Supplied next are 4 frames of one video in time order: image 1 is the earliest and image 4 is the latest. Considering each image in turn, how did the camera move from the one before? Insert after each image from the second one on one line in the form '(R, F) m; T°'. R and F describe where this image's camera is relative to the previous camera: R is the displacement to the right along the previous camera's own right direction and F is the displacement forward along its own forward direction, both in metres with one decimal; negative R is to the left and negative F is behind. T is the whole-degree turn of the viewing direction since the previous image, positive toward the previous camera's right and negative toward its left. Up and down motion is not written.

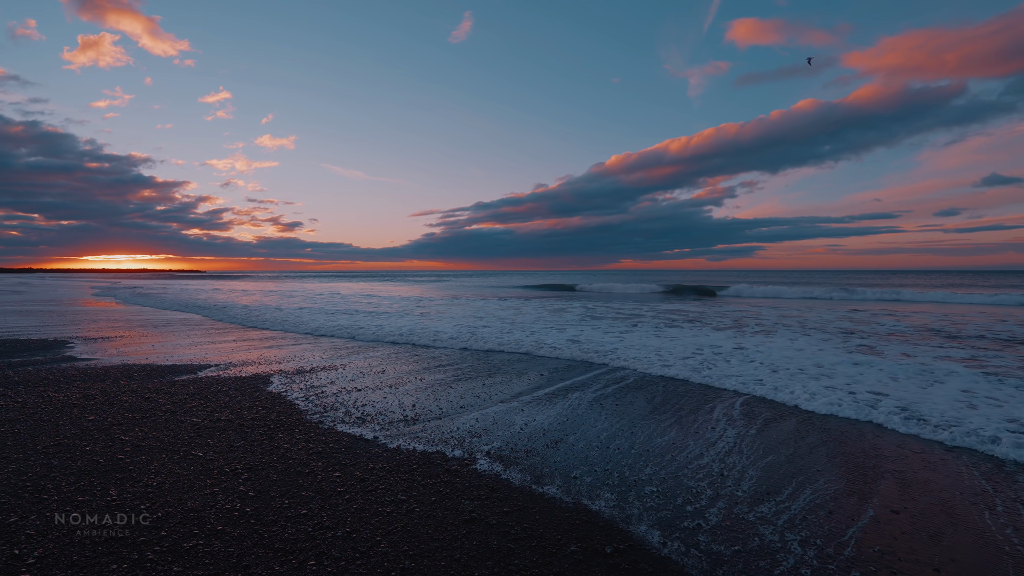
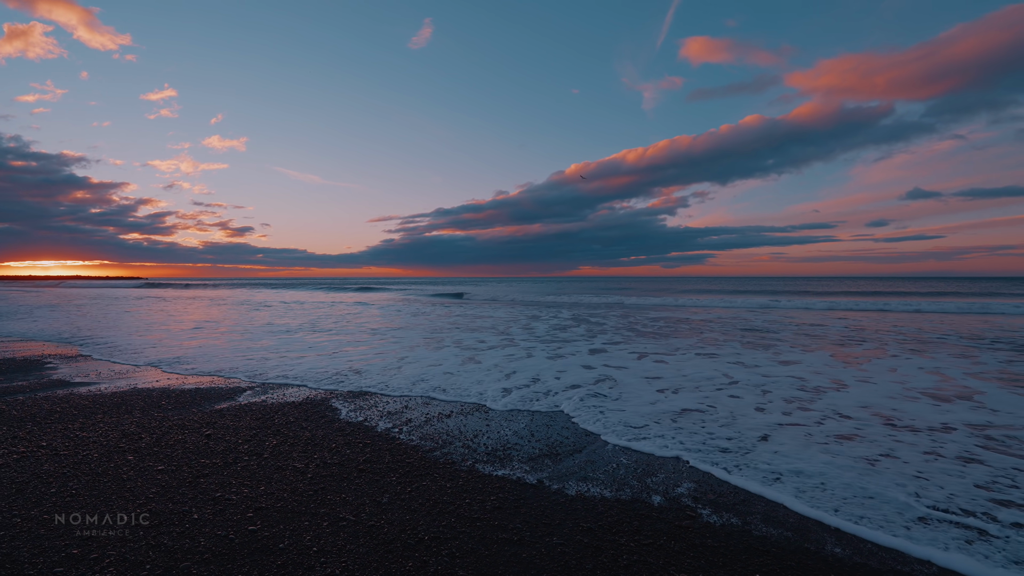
(-1.9, +0.8) m; +5°
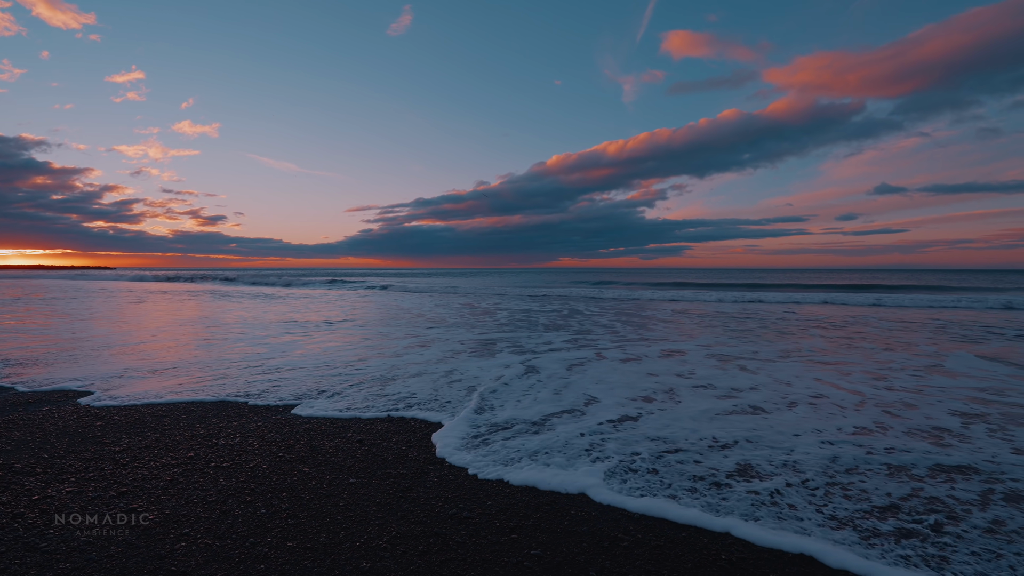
(-1.8, +0.4) m; +2°
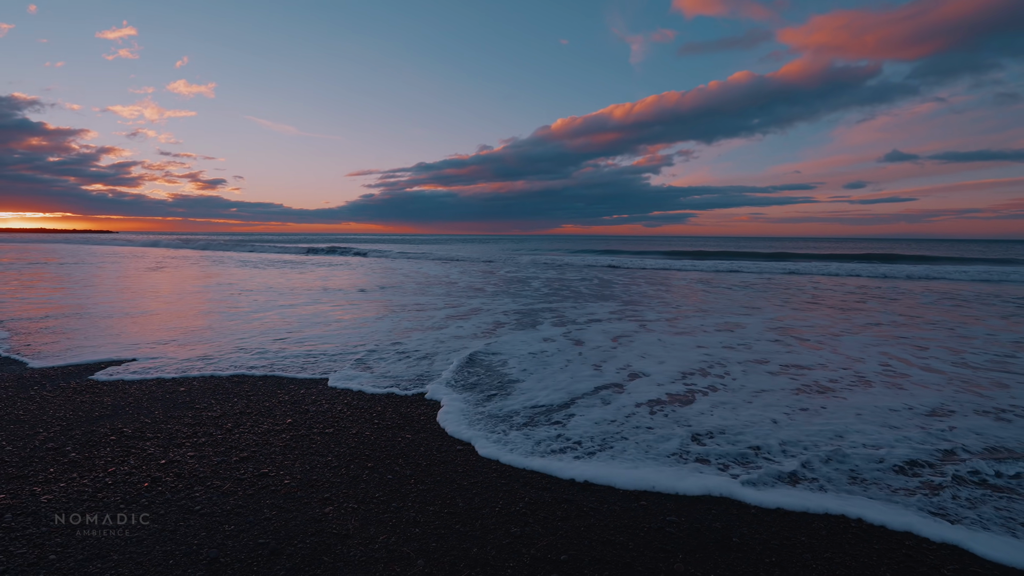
(-0.8, 0.0) m; 0°
